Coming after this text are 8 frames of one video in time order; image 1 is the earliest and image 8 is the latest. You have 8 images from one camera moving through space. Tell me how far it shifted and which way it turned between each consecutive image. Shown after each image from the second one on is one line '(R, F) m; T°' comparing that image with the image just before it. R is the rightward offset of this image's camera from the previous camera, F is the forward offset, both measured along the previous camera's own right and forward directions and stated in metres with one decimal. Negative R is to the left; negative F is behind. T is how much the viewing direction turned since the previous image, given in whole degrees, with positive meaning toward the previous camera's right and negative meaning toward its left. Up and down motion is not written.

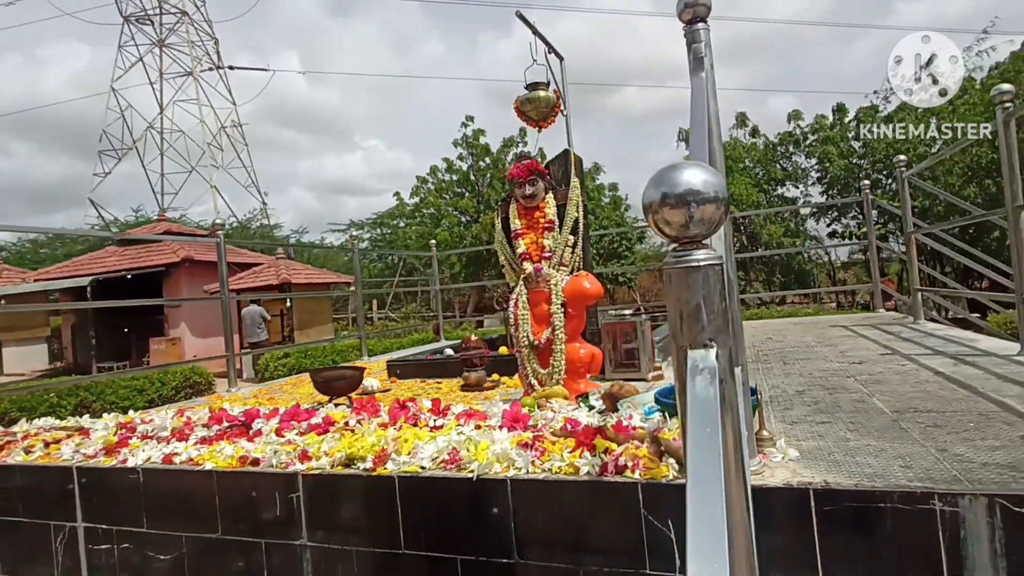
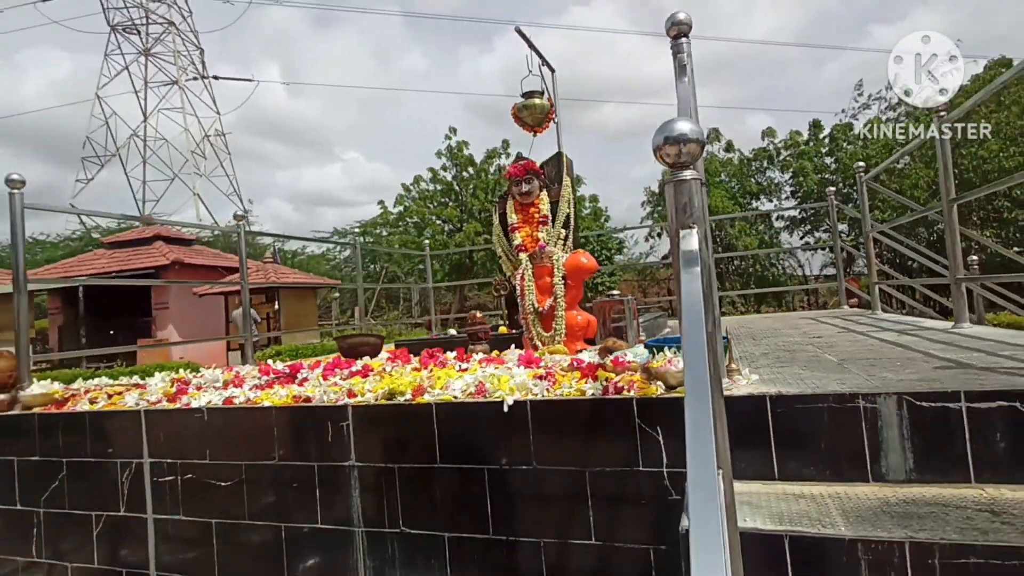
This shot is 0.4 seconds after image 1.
(-0.1, -0.3) m; +2°
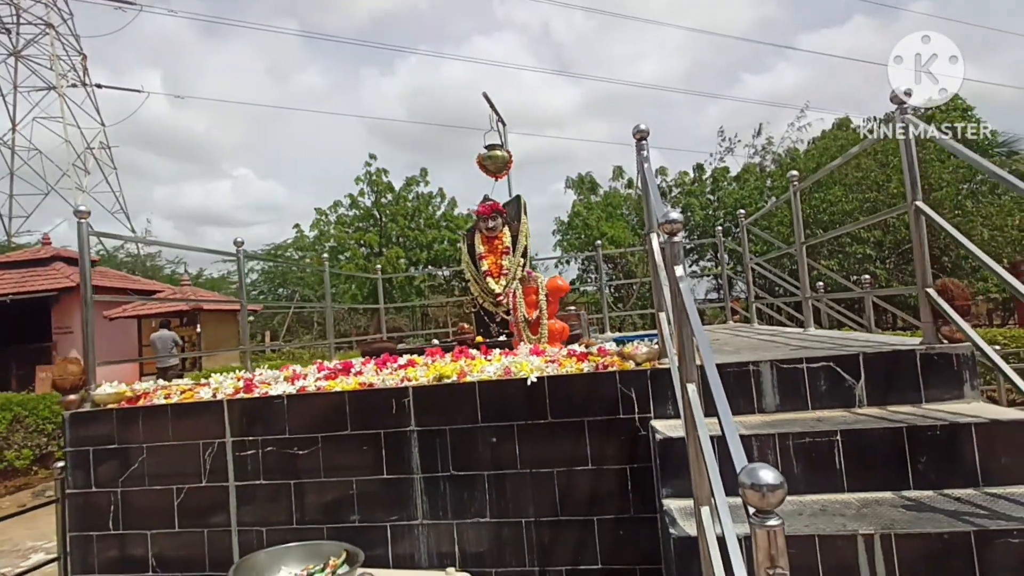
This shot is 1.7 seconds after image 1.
(-0.5, -0.8) m; +10°
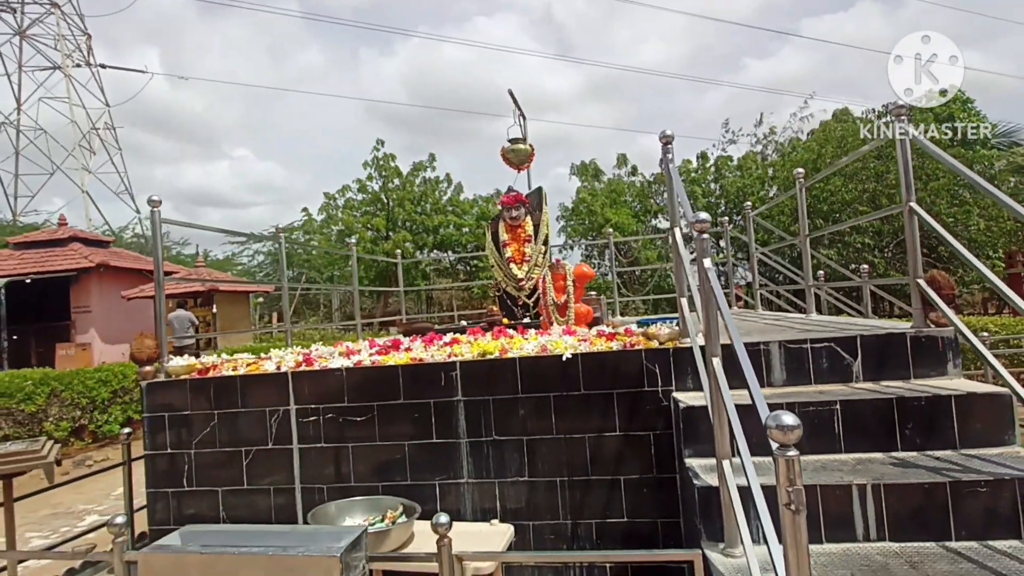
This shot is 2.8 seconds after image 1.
(-0.2, -0.3) m; 0°
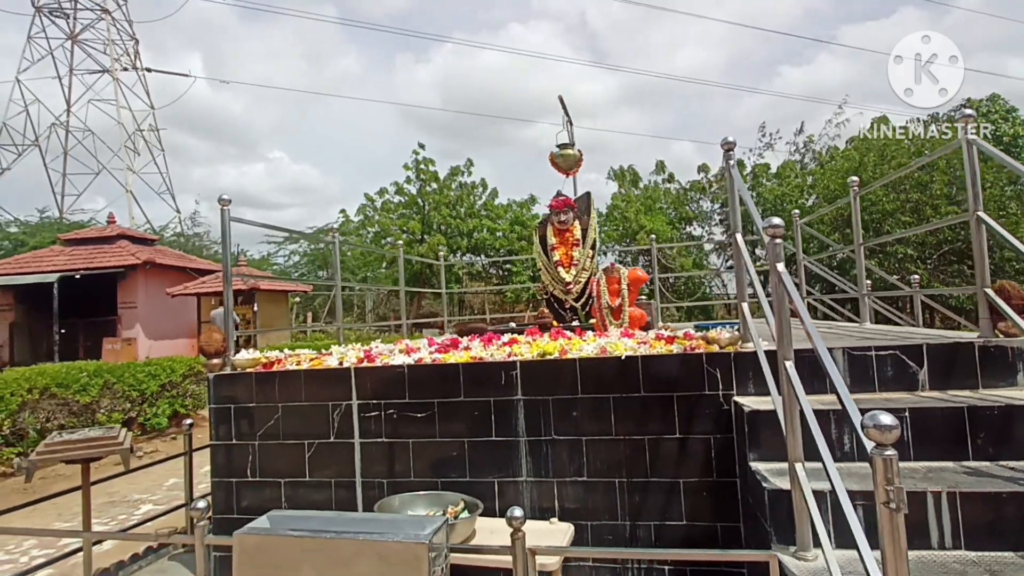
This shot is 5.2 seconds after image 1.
(-0.2, 0.0) m; -2°
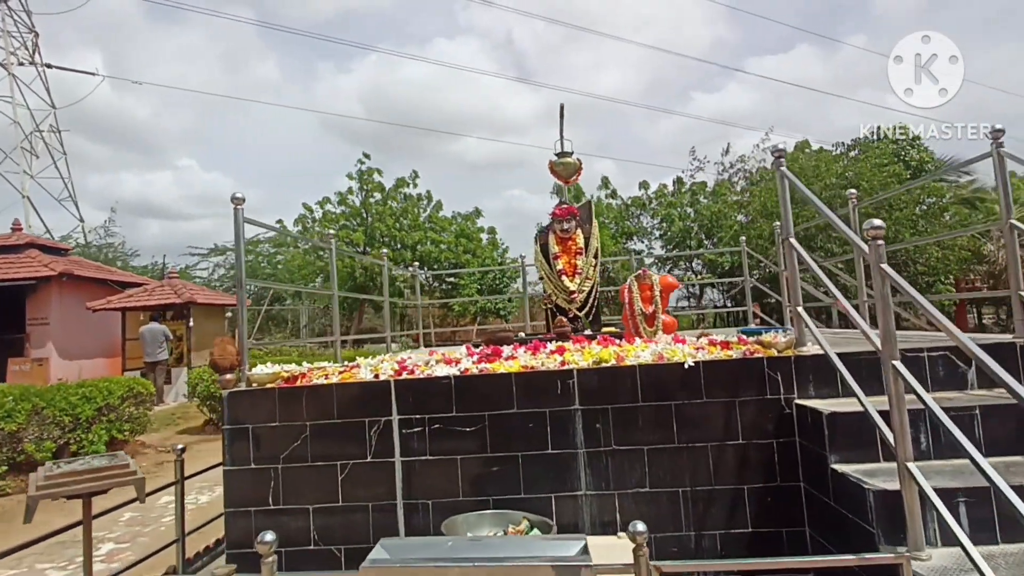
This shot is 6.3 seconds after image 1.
(-0.6, +0.2) m; +7°
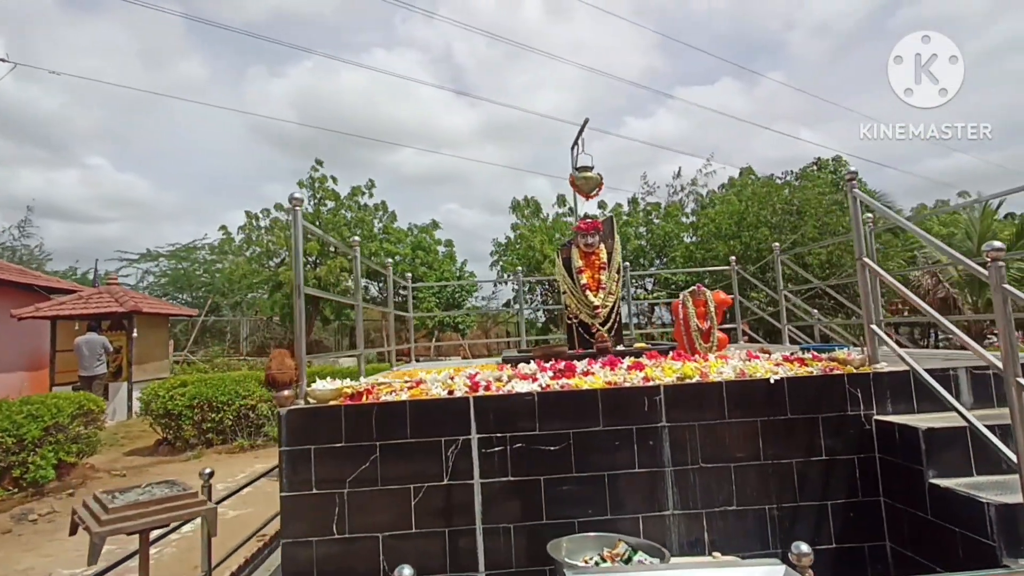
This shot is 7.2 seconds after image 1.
(-0.7, +0.1) m; +7°
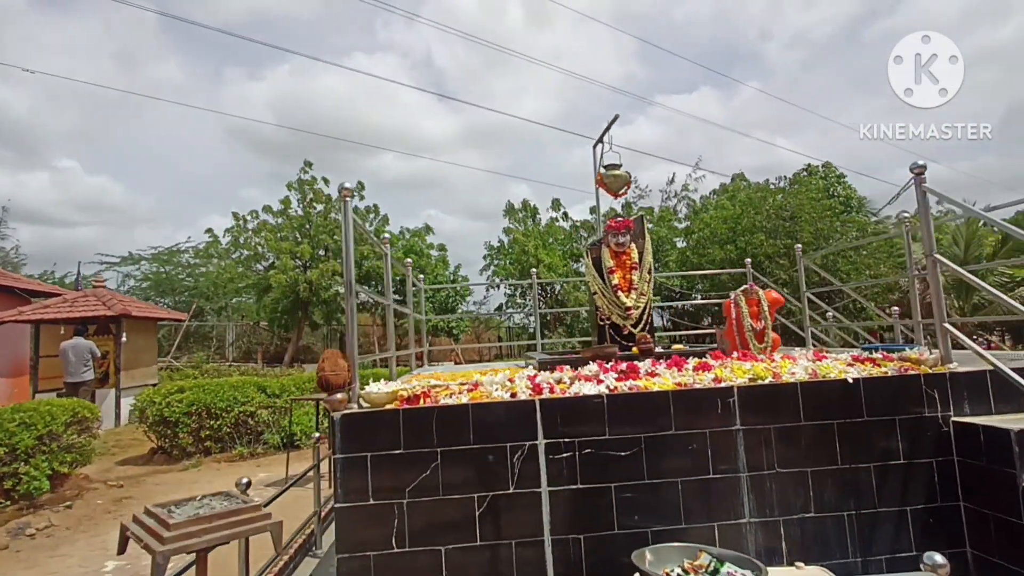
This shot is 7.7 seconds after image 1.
(-0.4, +0.2) m; +2°
